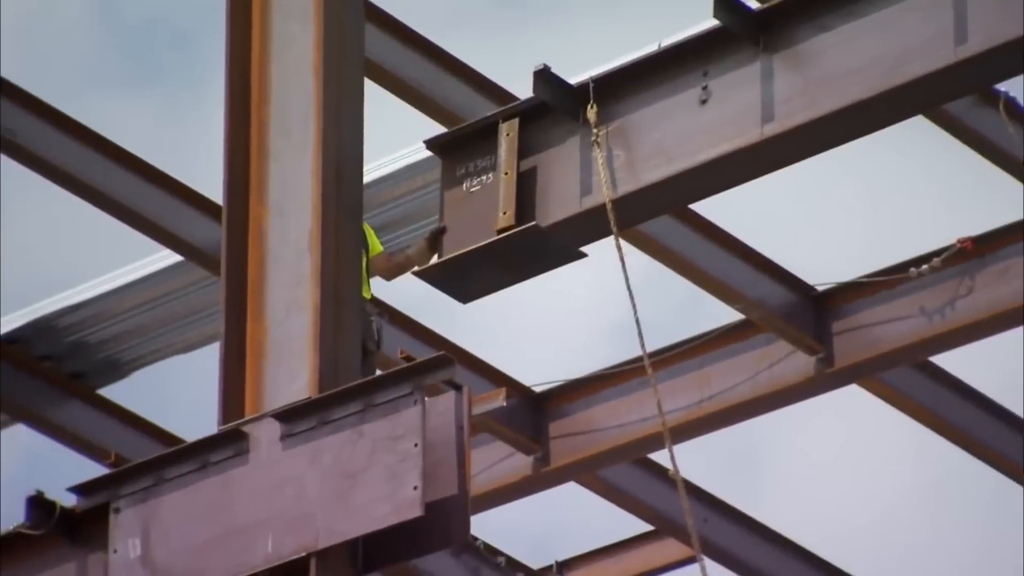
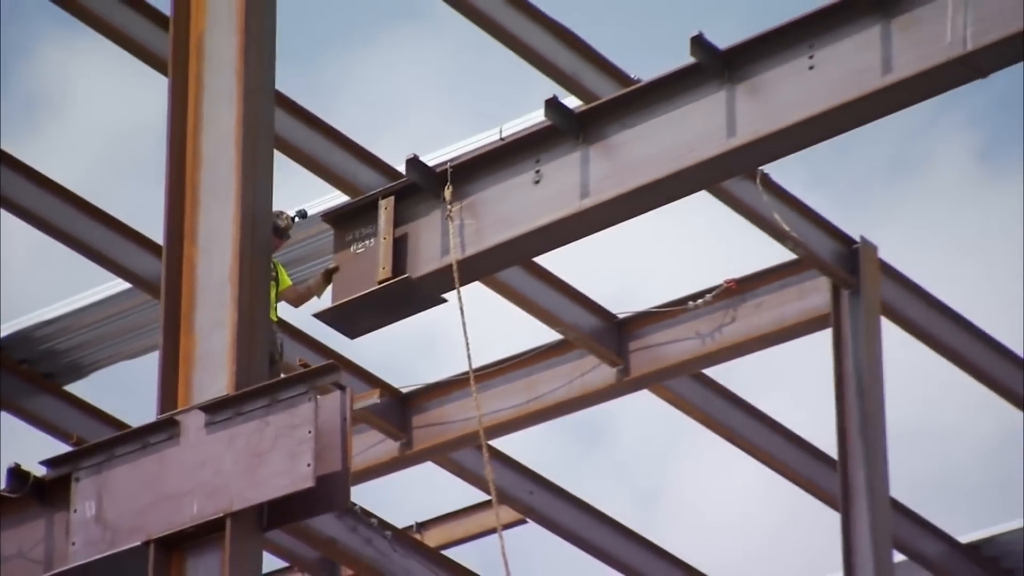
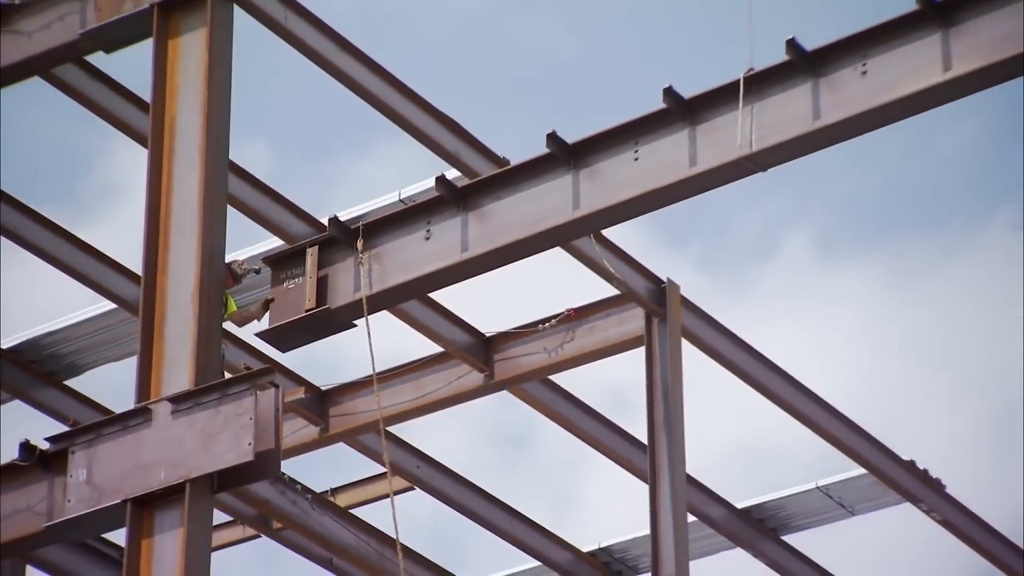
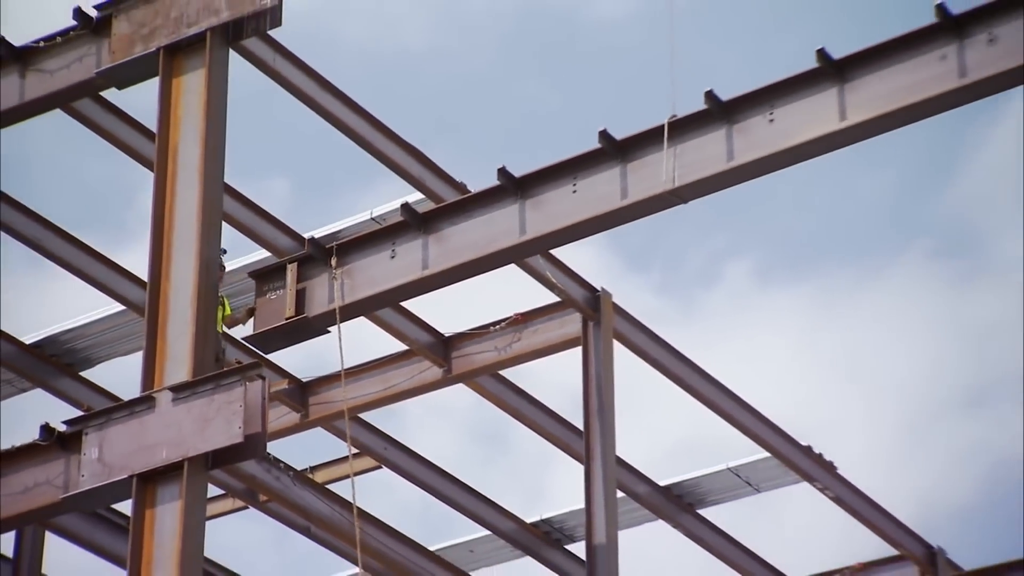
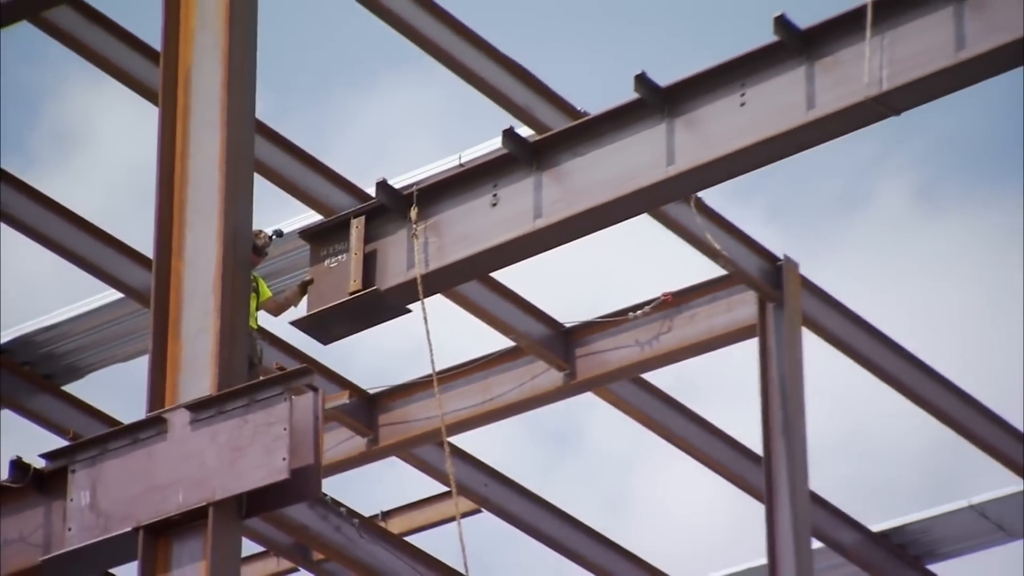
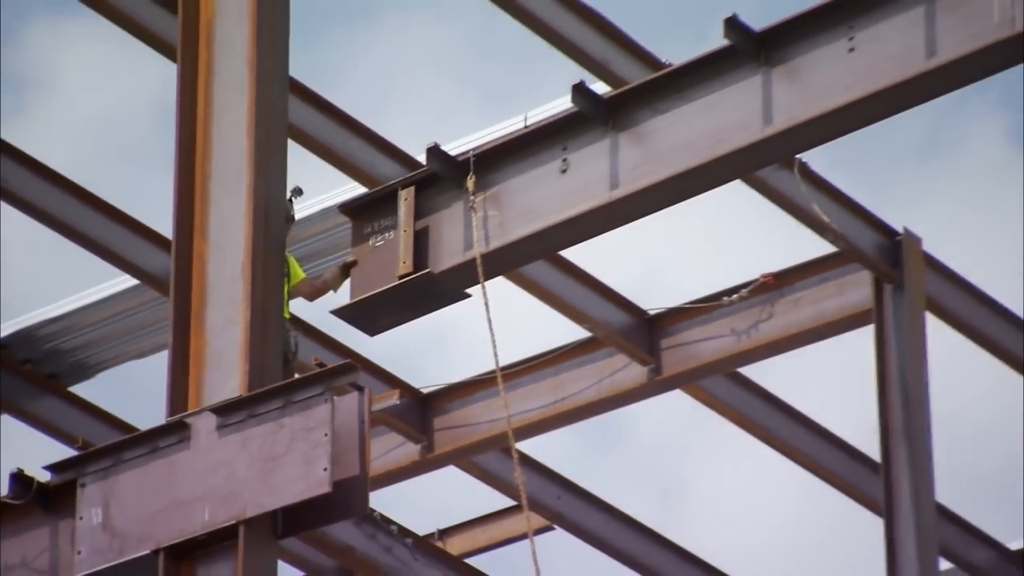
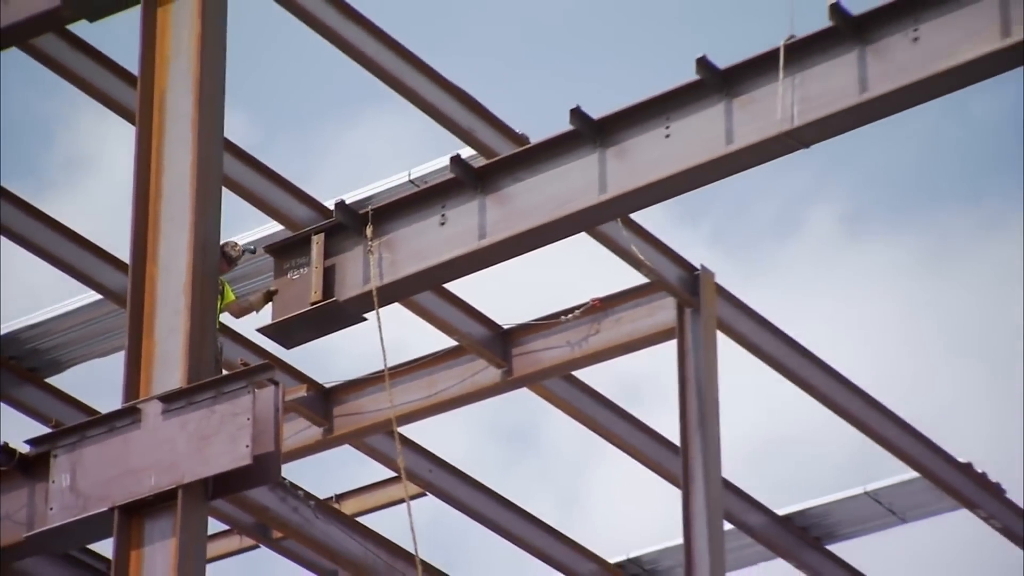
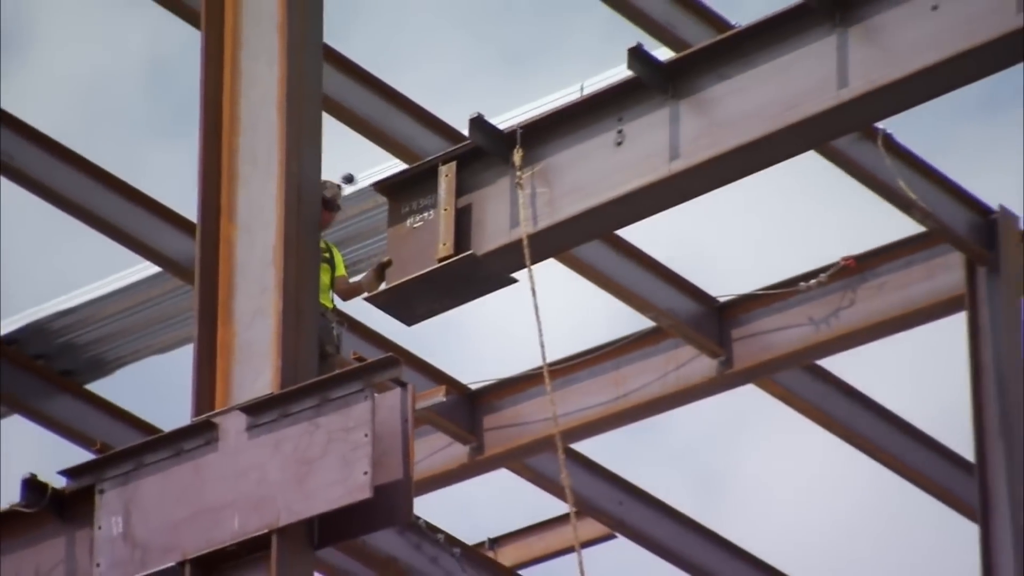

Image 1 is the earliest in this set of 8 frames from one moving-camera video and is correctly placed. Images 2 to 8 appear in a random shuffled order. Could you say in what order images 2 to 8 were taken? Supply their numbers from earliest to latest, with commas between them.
8, 6, 2, 5, 7, 3, 4
